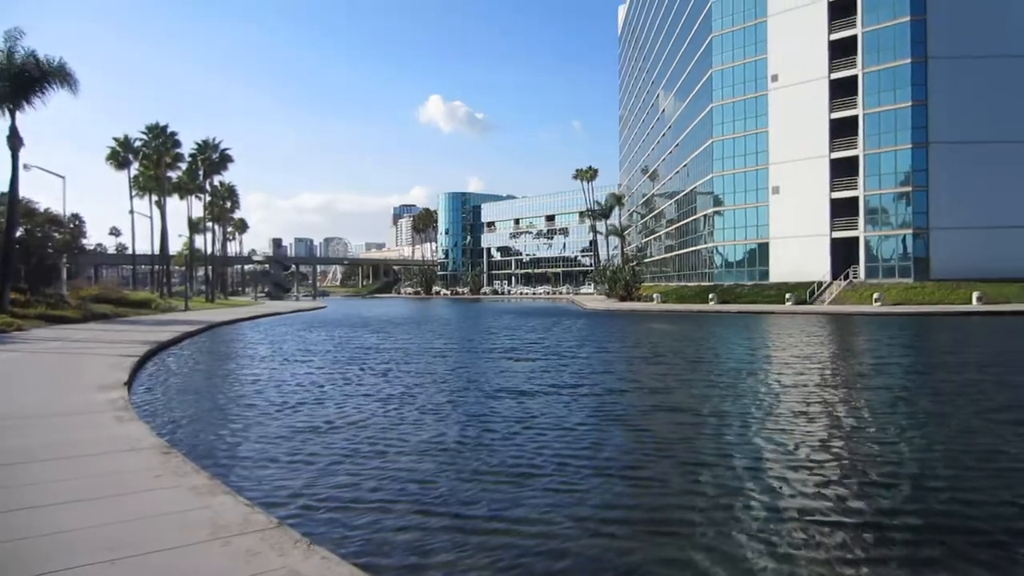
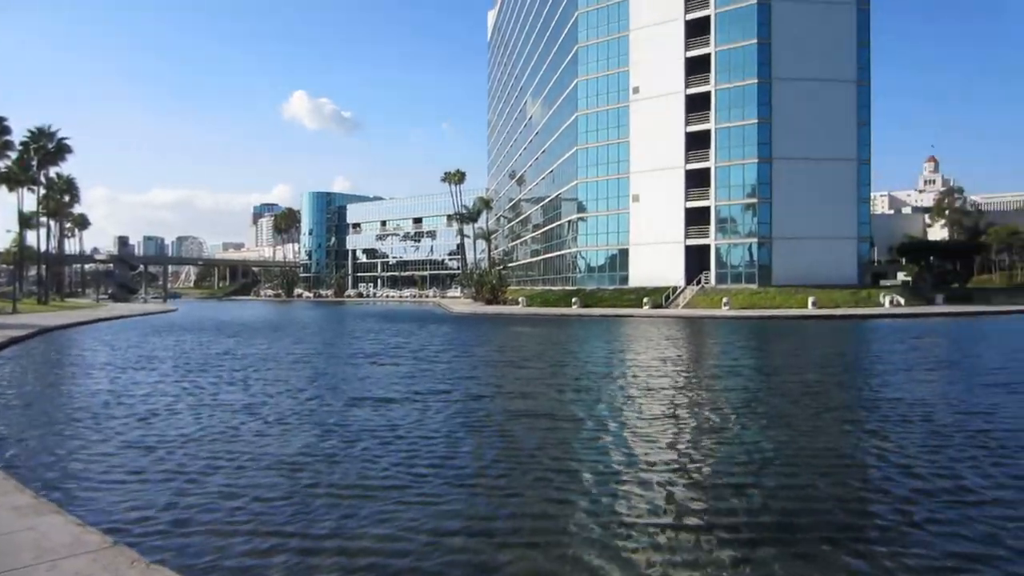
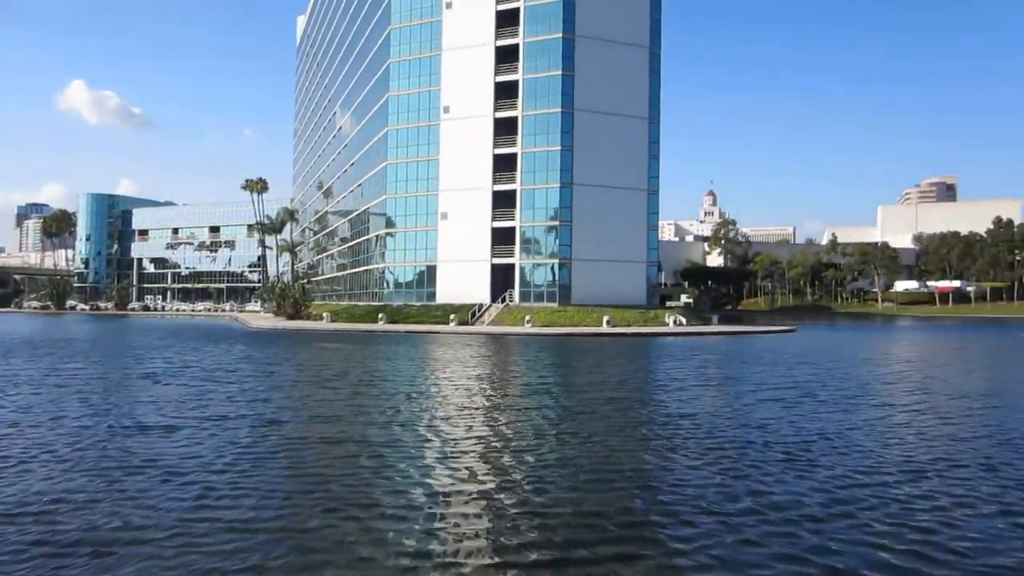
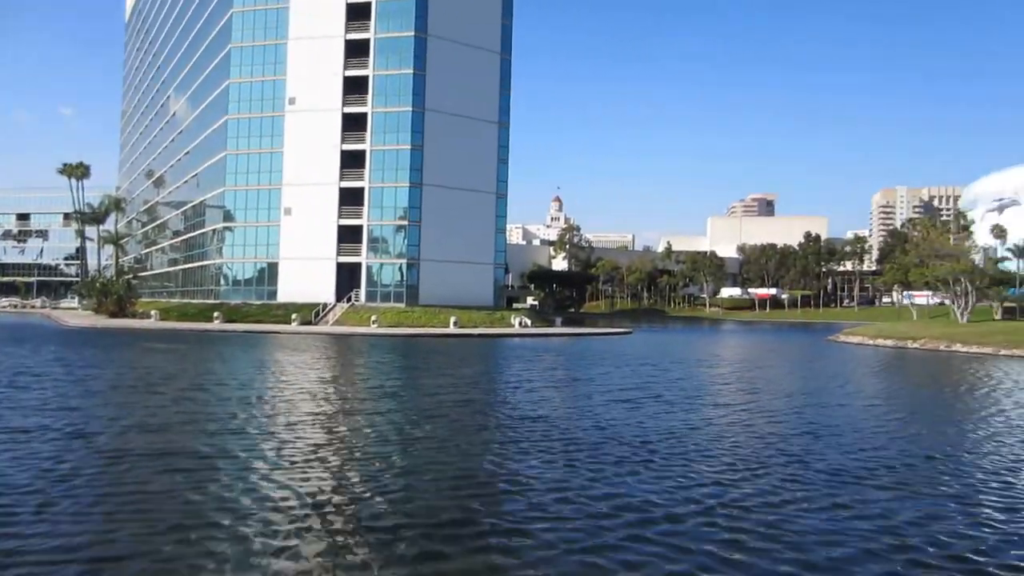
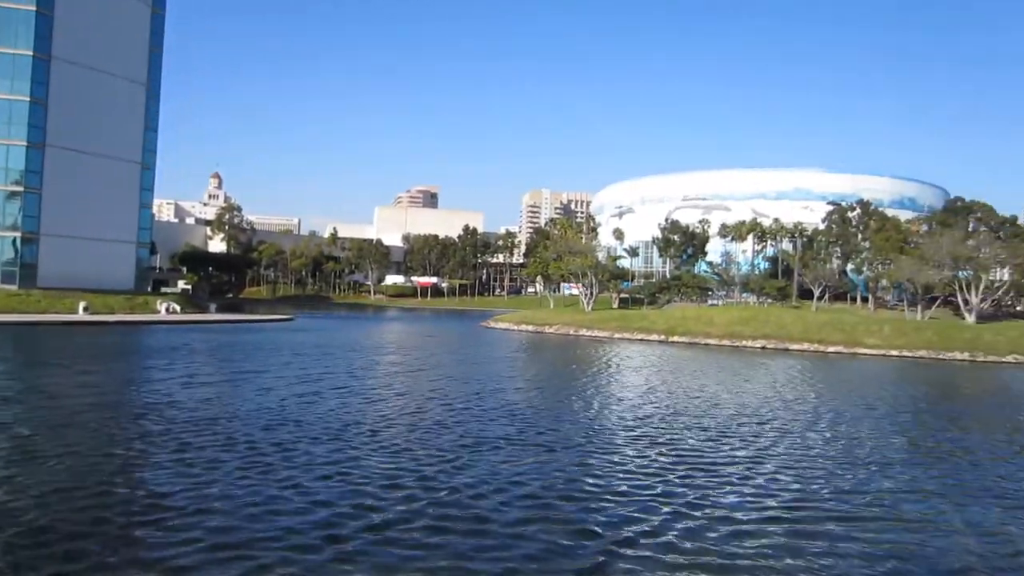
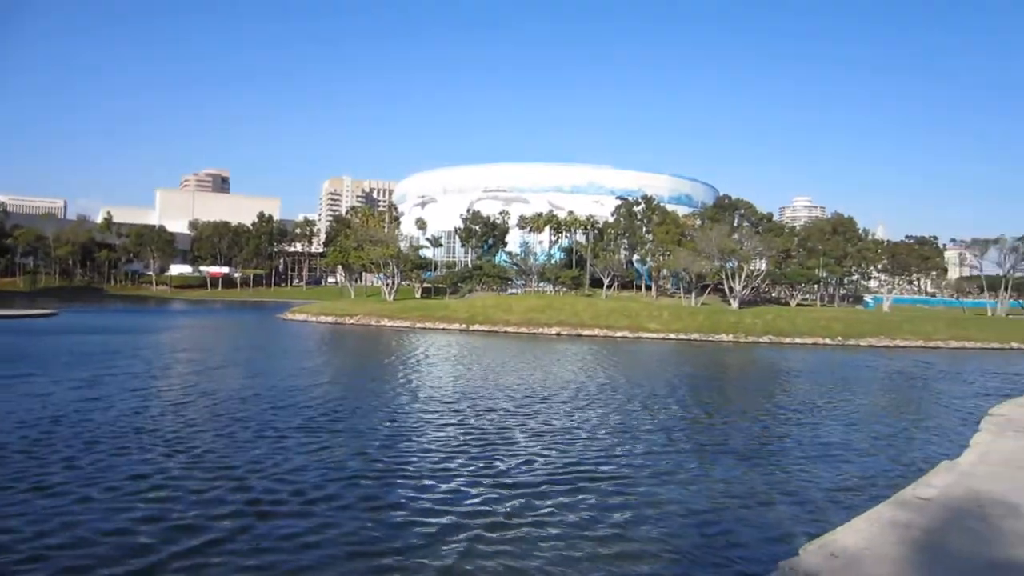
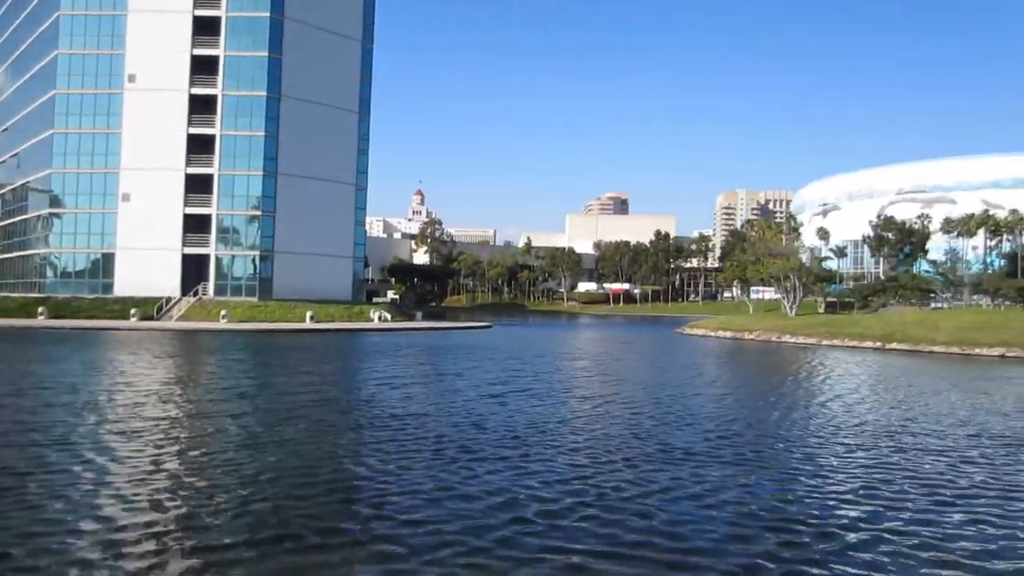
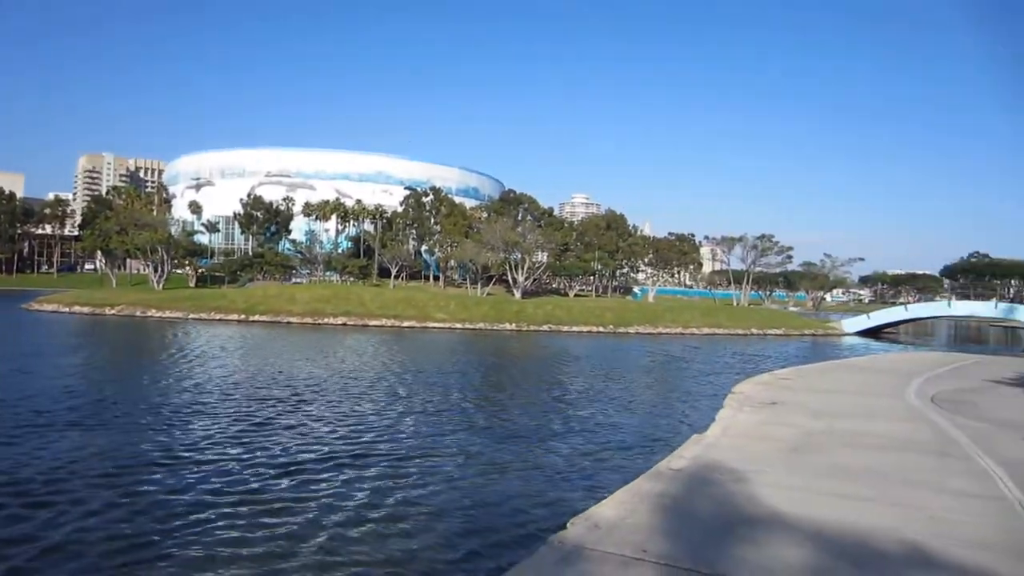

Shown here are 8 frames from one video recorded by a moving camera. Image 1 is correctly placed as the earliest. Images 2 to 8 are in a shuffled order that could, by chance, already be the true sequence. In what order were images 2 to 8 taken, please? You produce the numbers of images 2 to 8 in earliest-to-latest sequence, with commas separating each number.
2, 3, 4, 7, 5, 6, 8
